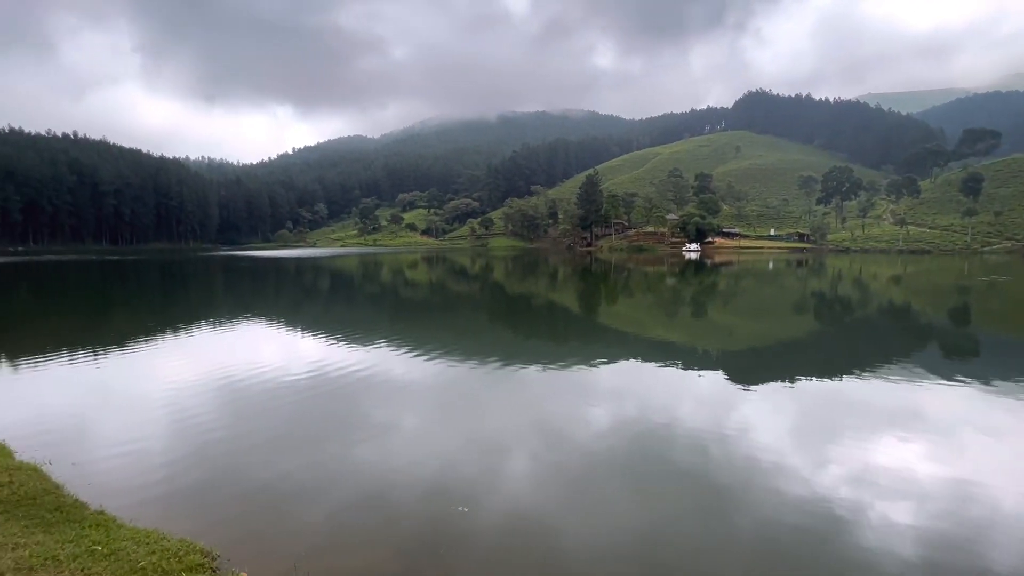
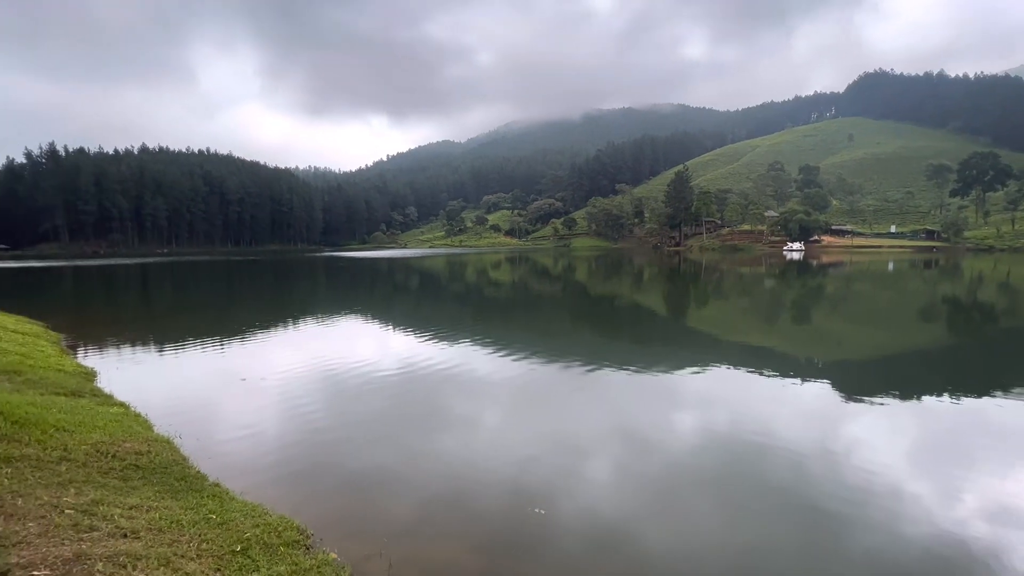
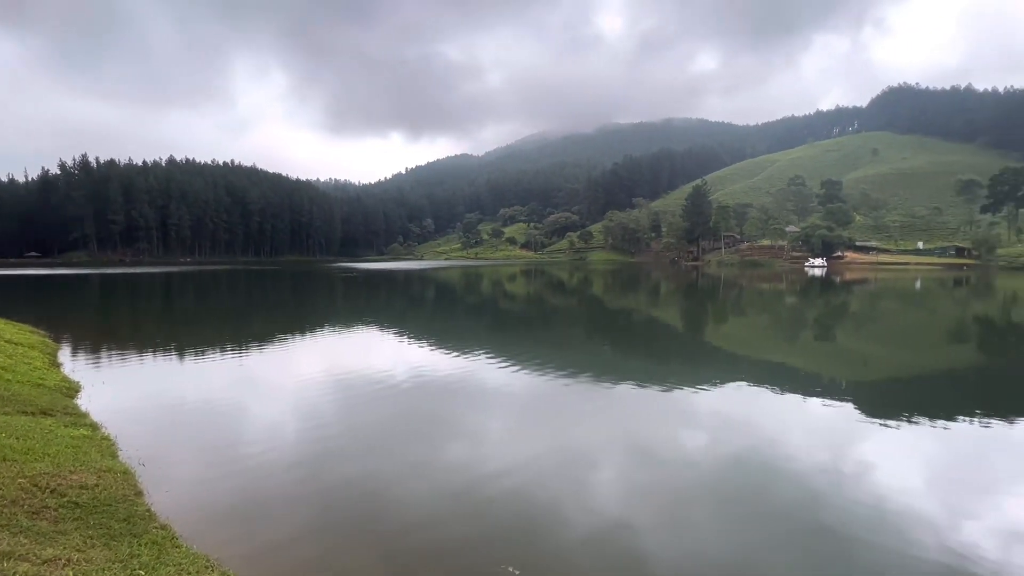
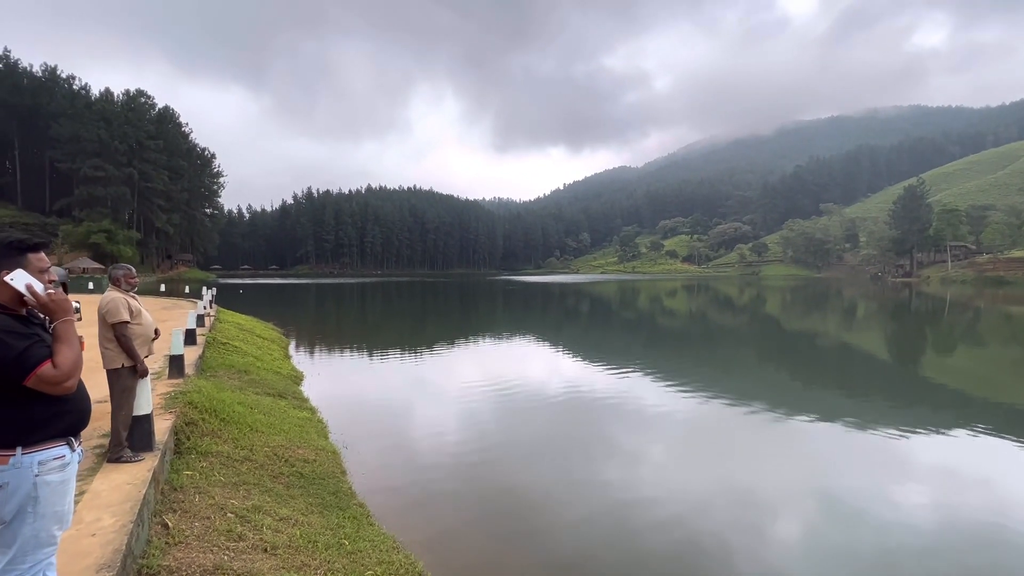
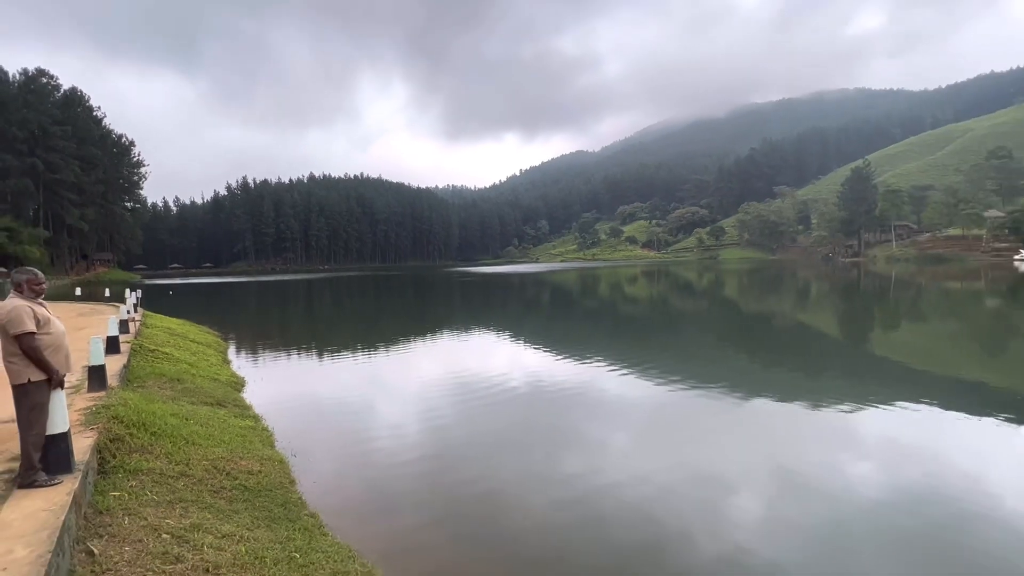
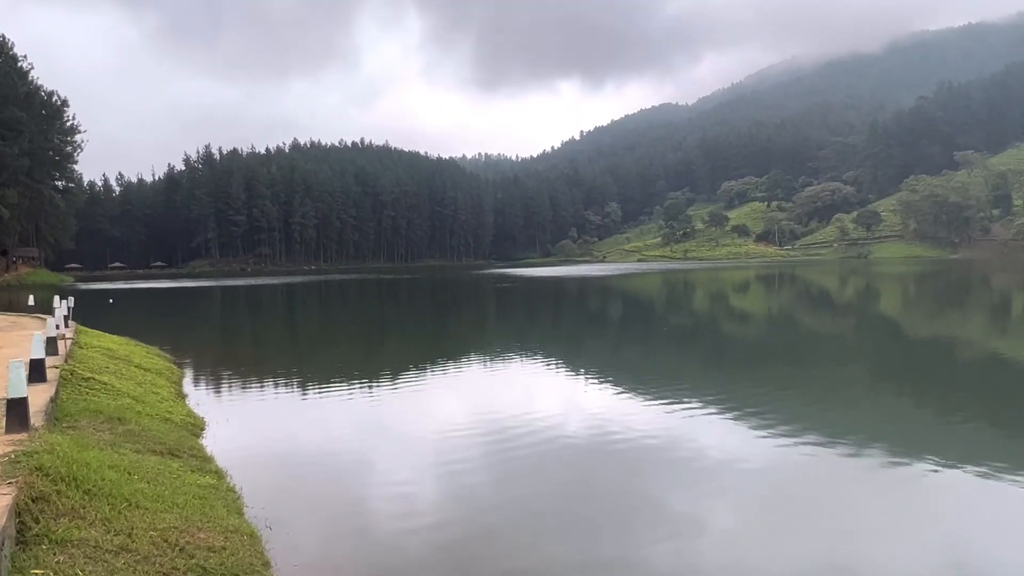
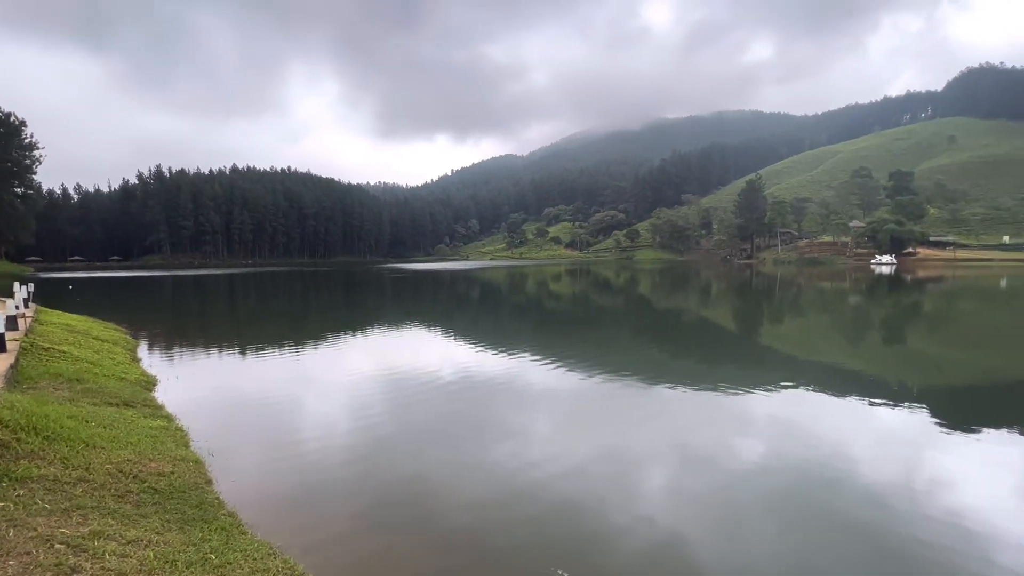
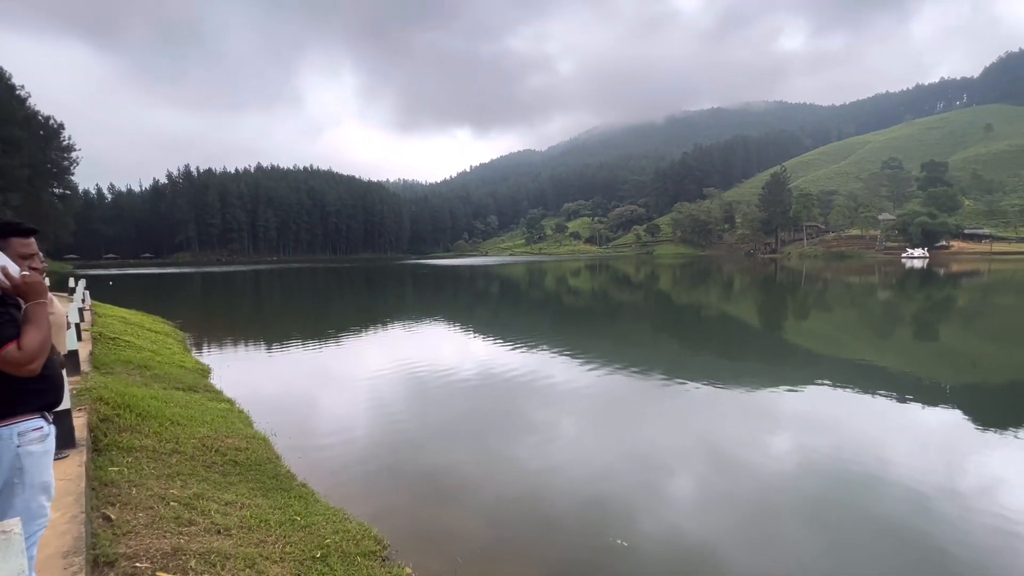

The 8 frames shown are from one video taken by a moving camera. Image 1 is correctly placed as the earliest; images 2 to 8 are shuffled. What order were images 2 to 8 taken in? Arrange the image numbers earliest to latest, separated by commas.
2, 8, 4, 6, 5, 7, 3
